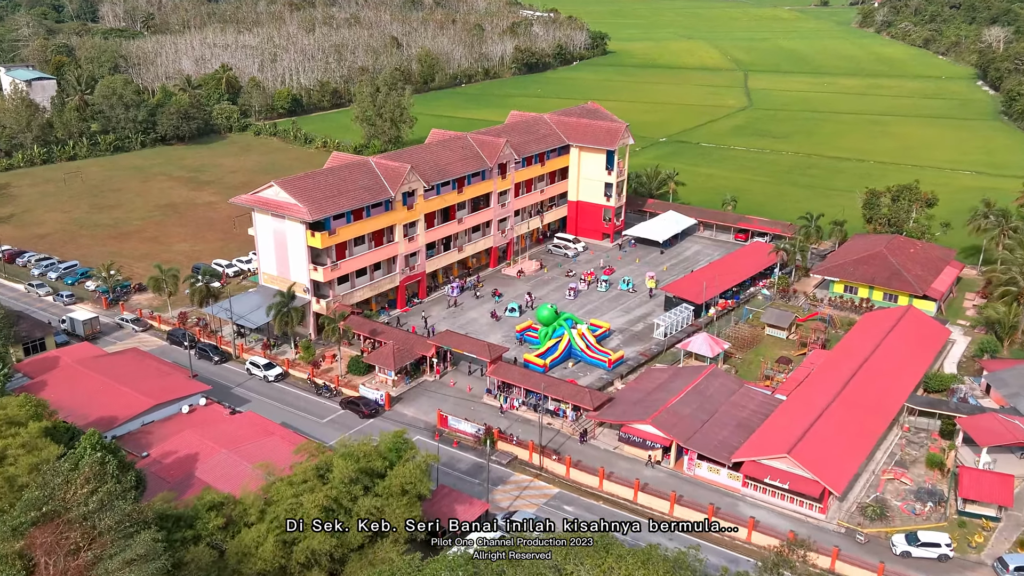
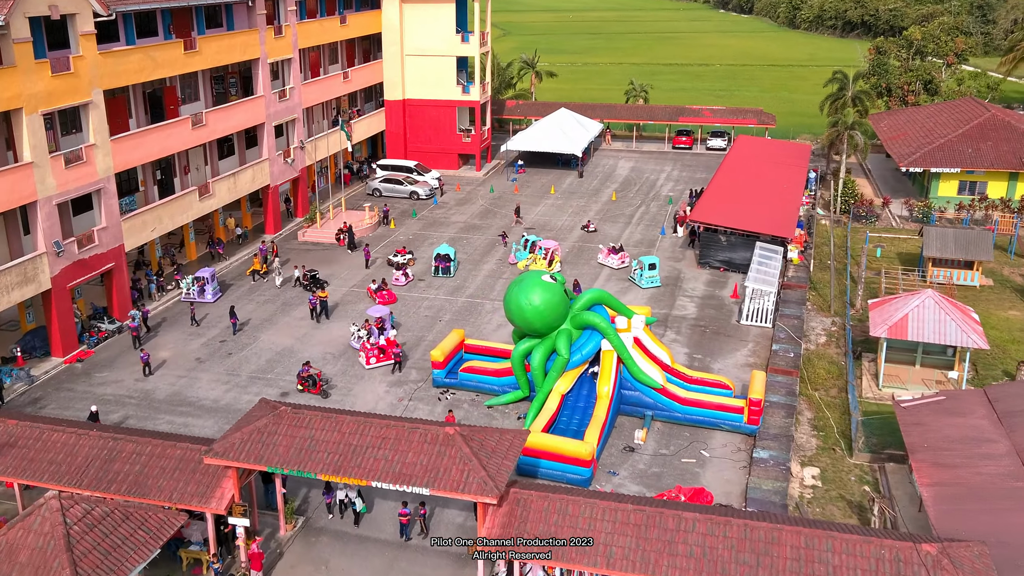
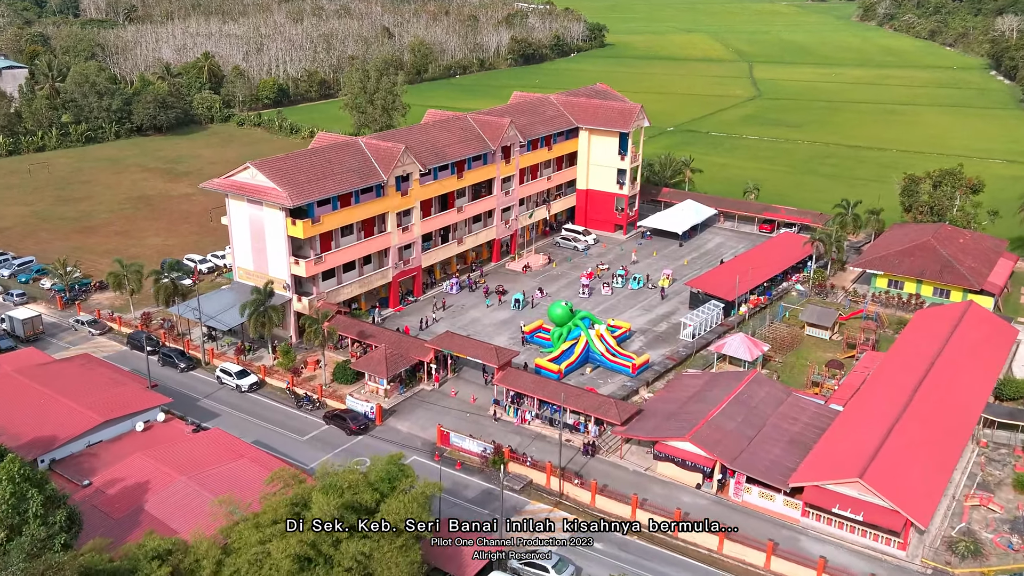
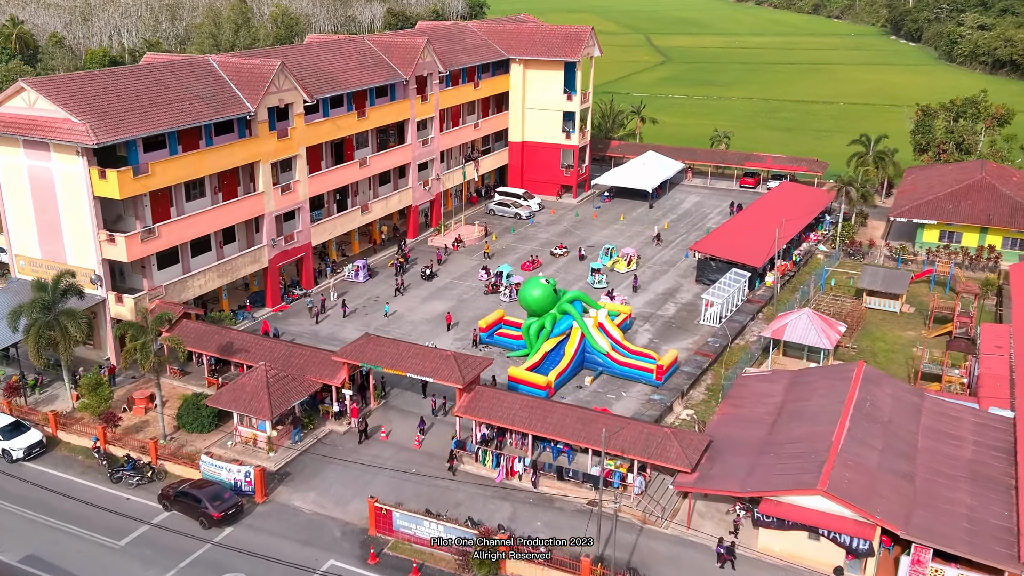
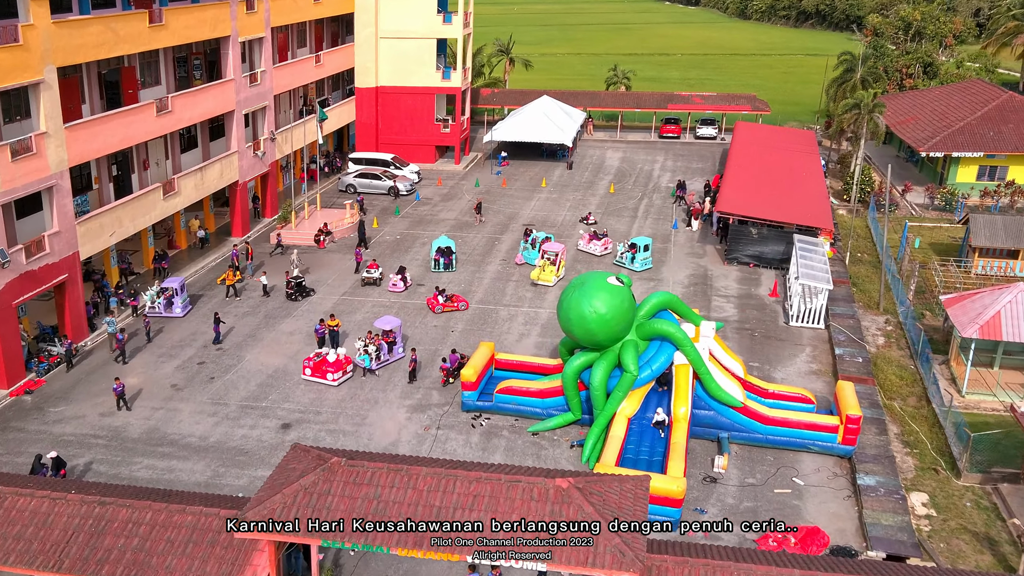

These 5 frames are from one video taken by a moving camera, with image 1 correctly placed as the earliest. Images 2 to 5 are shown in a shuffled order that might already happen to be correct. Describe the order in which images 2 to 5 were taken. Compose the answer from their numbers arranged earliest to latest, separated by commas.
3, 4, 2, 5
